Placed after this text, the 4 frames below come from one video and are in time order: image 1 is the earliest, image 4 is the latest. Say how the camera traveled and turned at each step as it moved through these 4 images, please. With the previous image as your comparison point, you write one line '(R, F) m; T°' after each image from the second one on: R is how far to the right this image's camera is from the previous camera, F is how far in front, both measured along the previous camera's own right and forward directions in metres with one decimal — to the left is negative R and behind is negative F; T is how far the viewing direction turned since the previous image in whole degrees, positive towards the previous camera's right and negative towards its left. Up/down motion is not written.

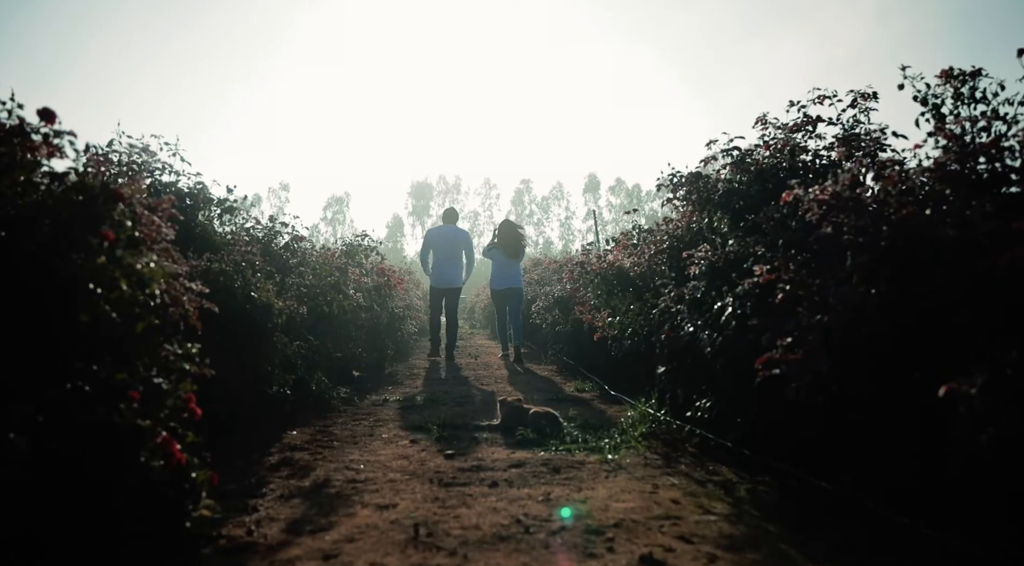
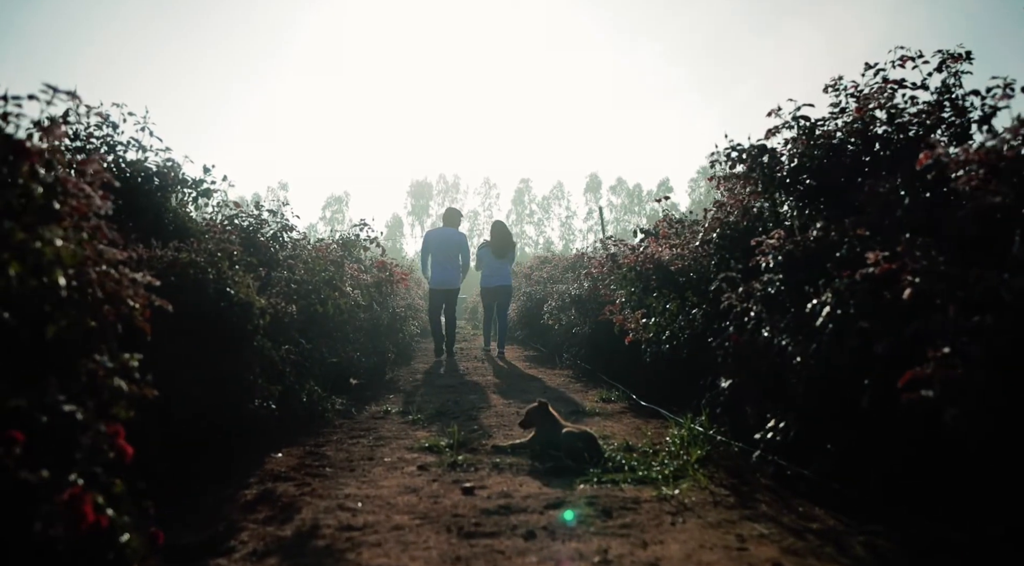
(-0.2, +1.0) m; 0°
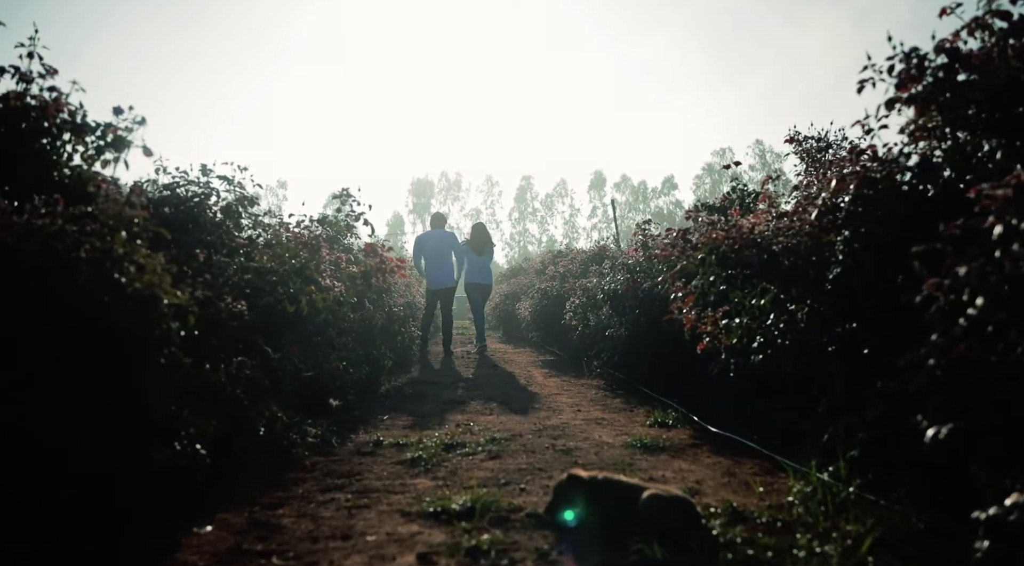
(-0.2, +1.8) m; 0°
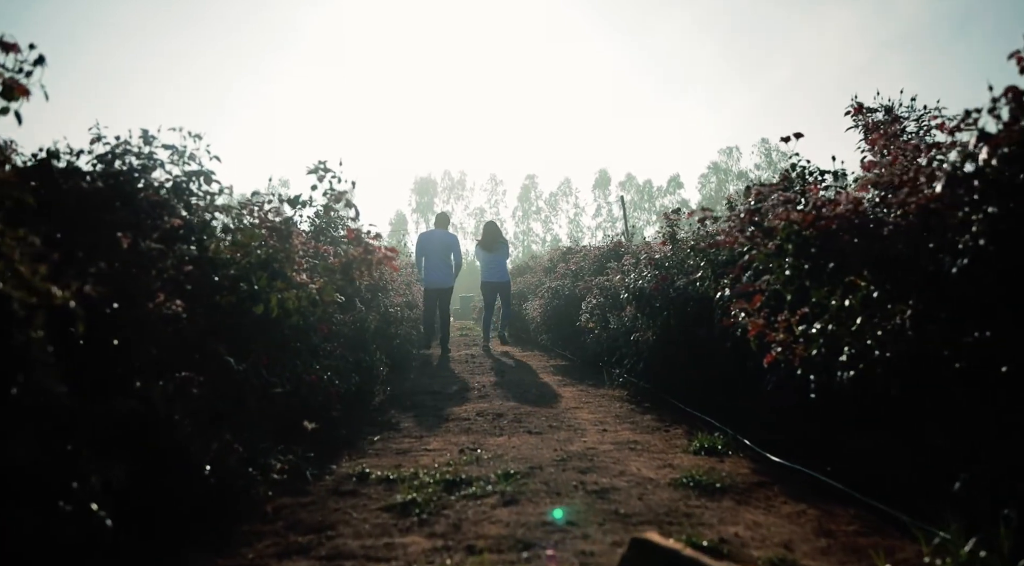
(-0.1, +1.1) m; 0°
